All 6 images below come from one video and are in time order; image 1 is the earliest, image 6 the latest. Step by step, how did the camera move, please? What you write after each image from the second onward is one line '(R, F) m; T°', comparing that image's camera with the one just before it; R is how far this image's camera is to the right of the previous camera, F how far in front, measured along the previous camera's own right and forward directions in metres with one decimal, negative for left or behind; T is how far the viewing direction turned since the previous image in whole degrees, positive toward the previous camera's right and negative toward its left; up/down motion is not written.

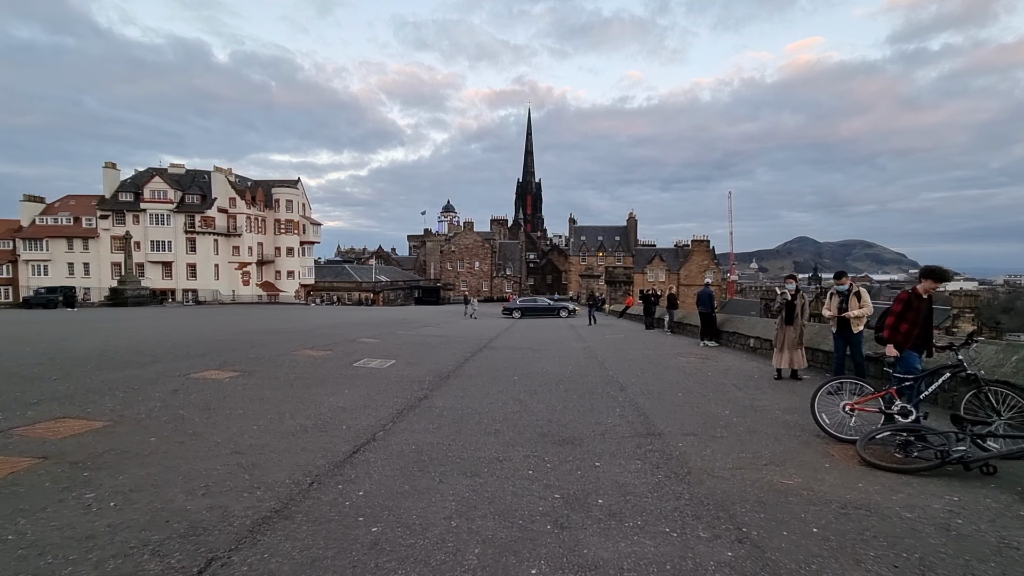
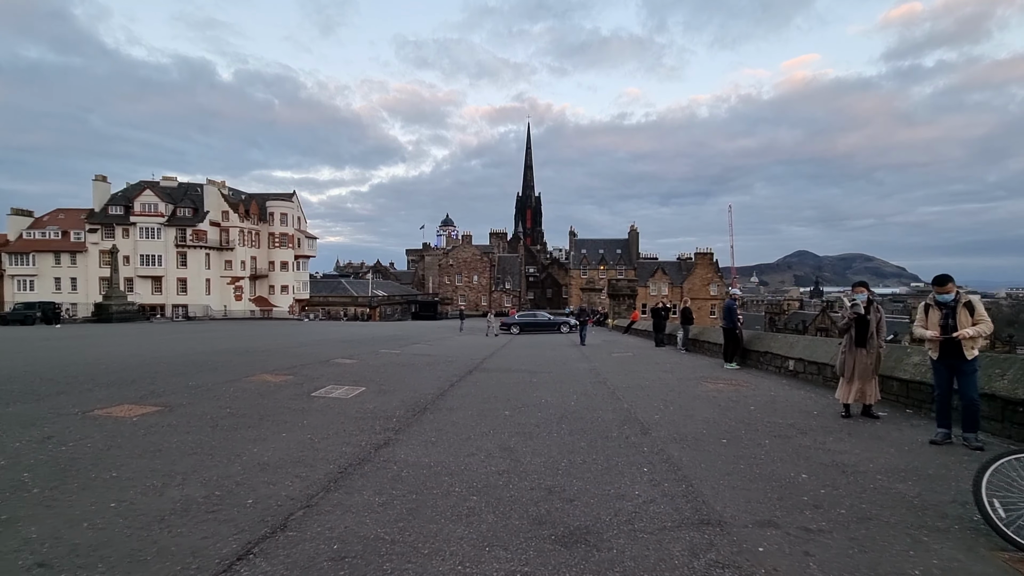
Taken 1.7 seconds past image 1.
(+0.1, +1.8) m; 0°
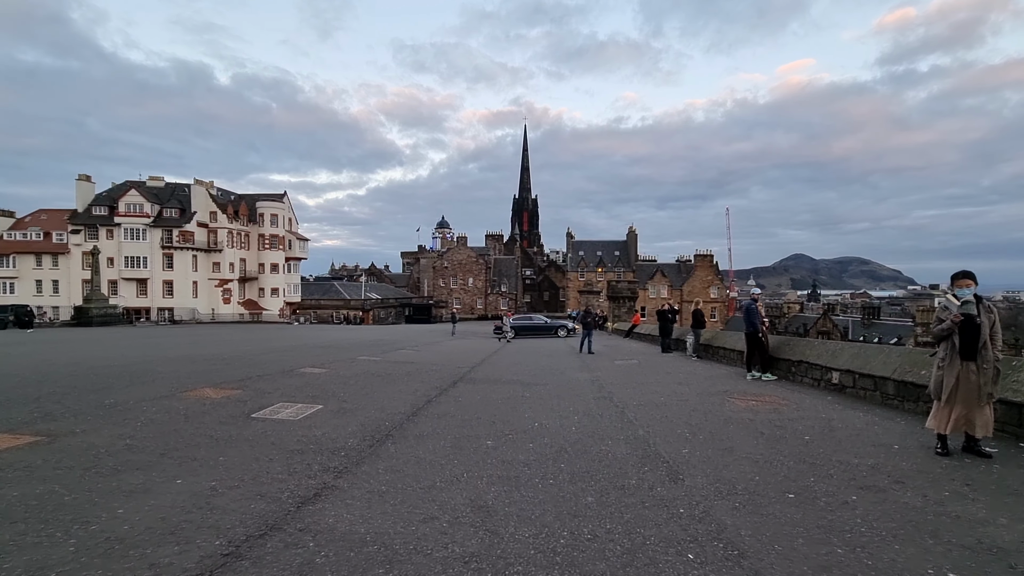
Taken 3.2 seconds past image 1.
(+0.1, +1.6) m; 0°
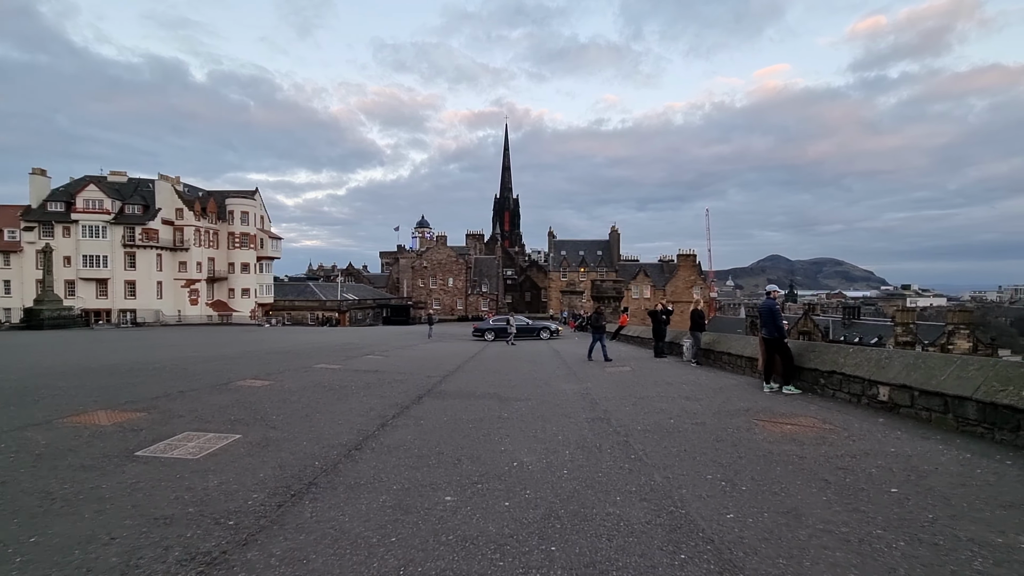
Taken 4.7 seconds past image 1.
(+0.1, +1.6) m; +2°
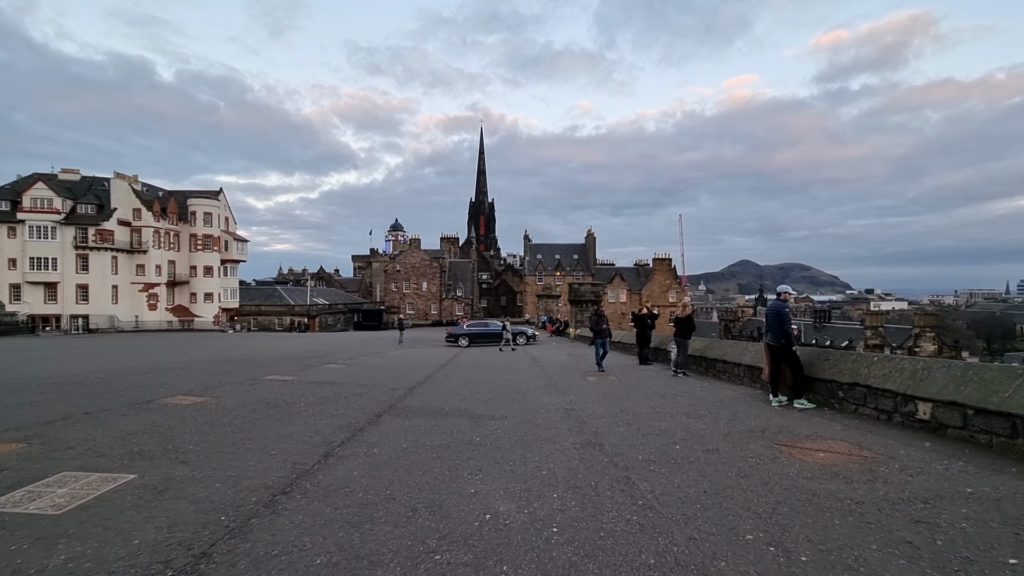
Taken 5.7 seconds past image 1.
(0.0, +1.2) m; +3°
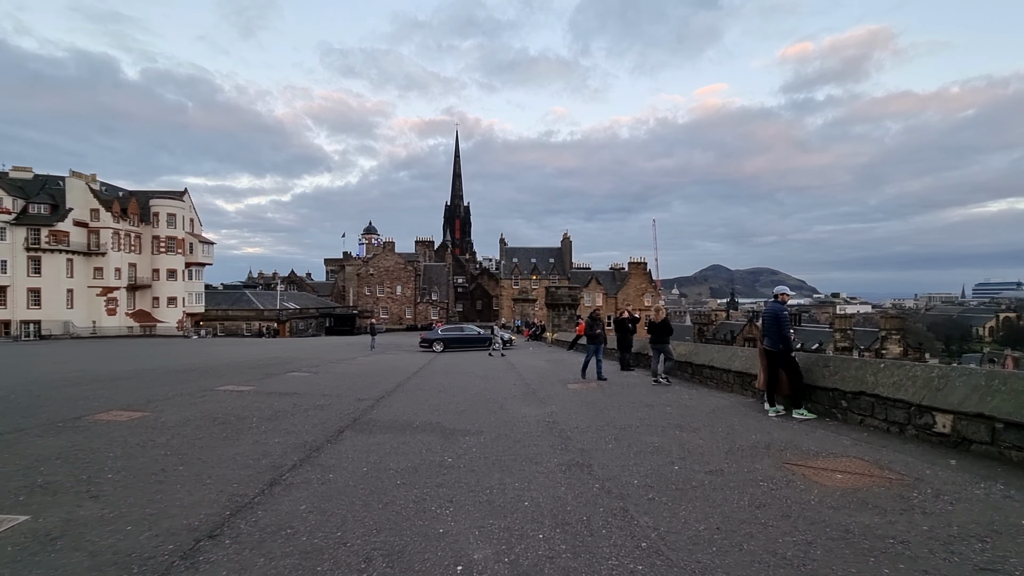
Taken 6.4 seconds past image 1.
(0.0, +0.7) m; +3°
